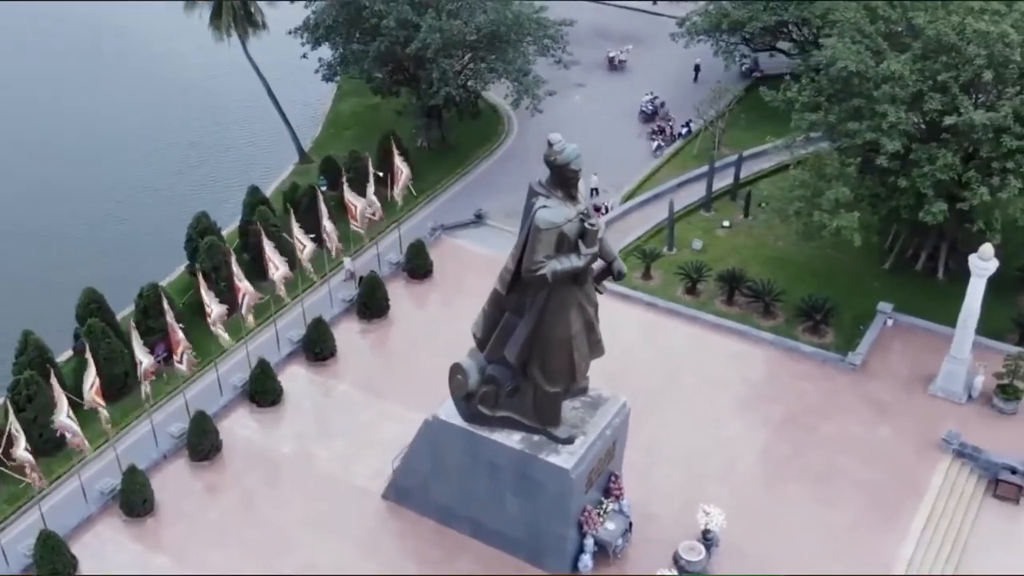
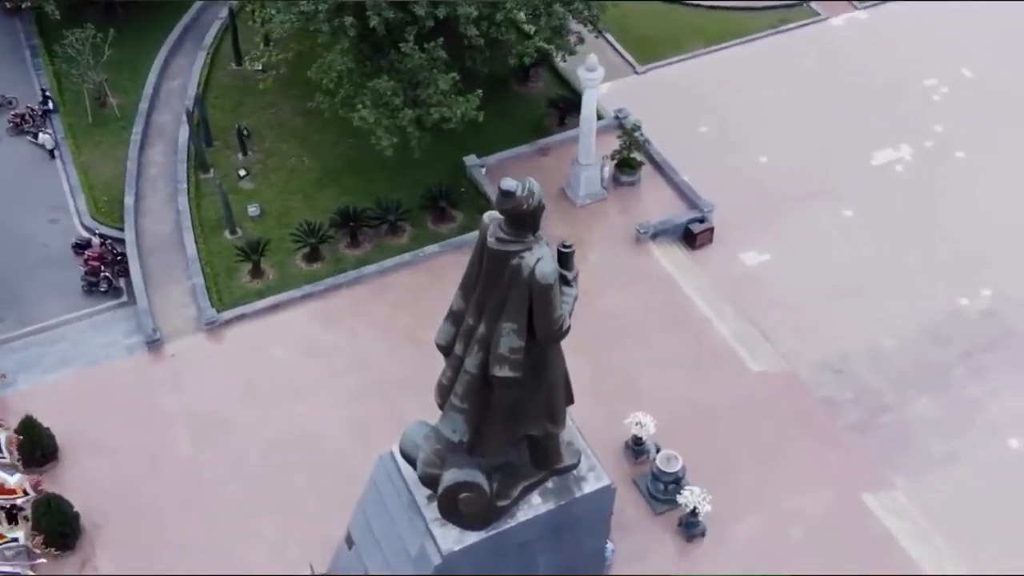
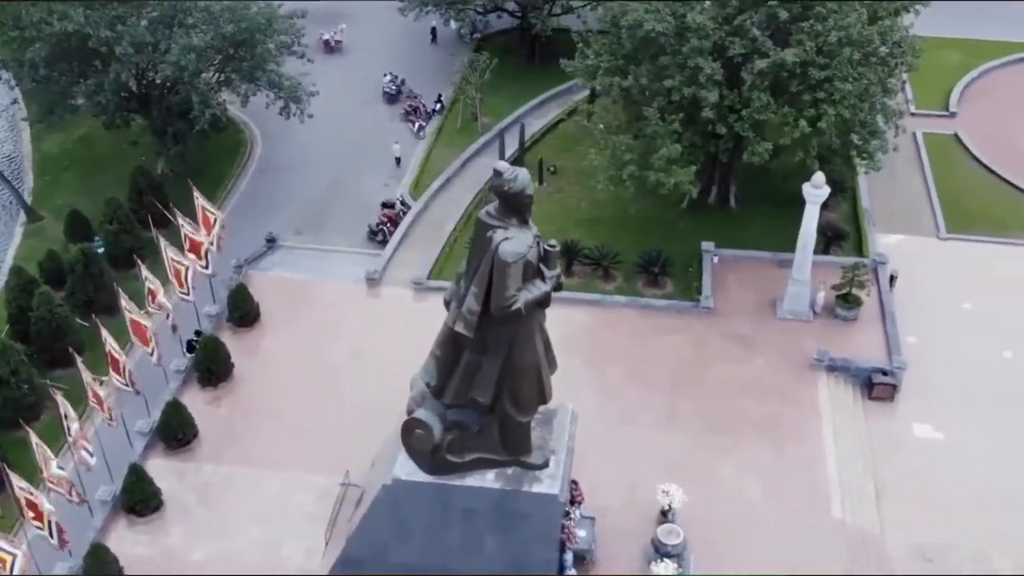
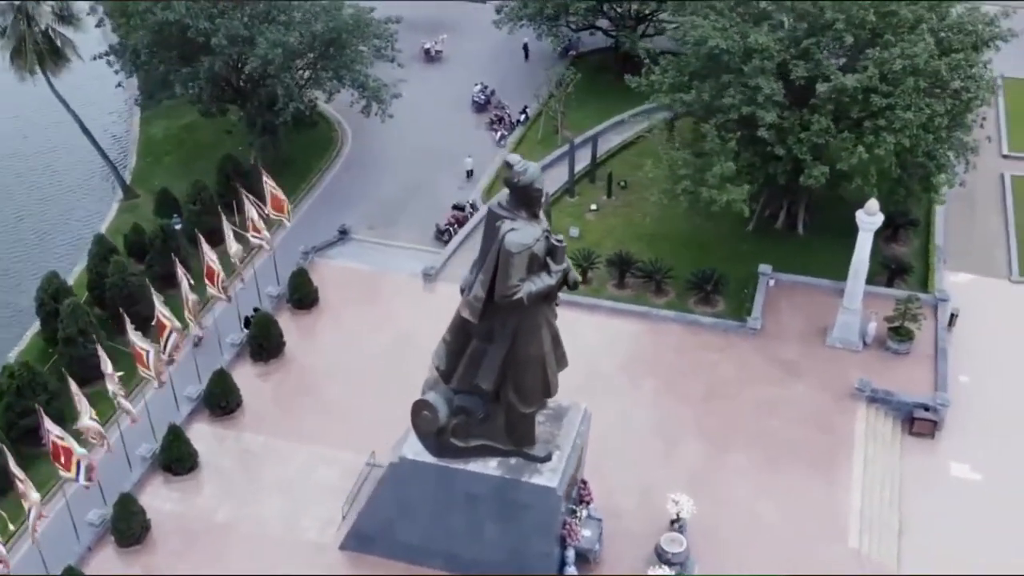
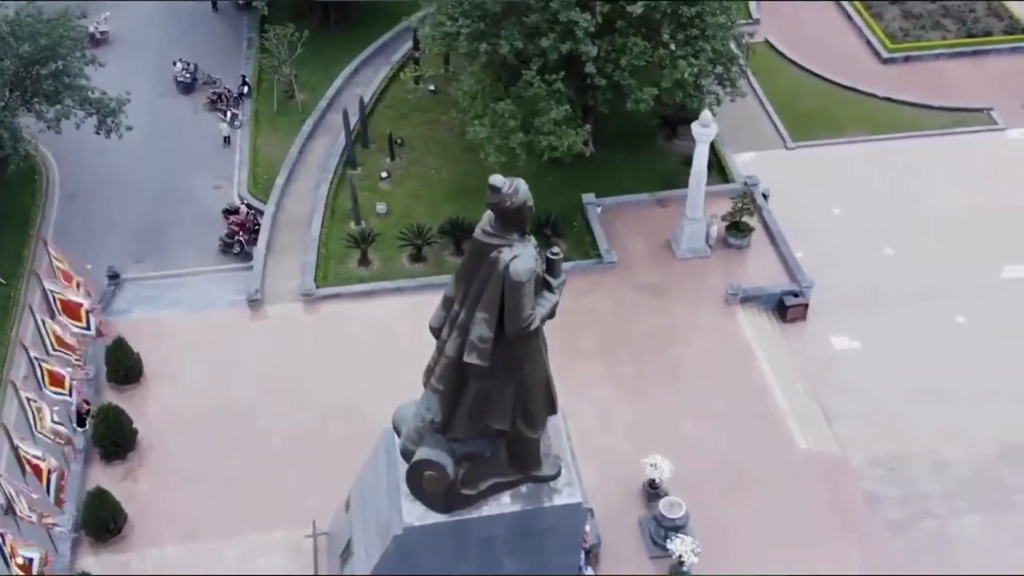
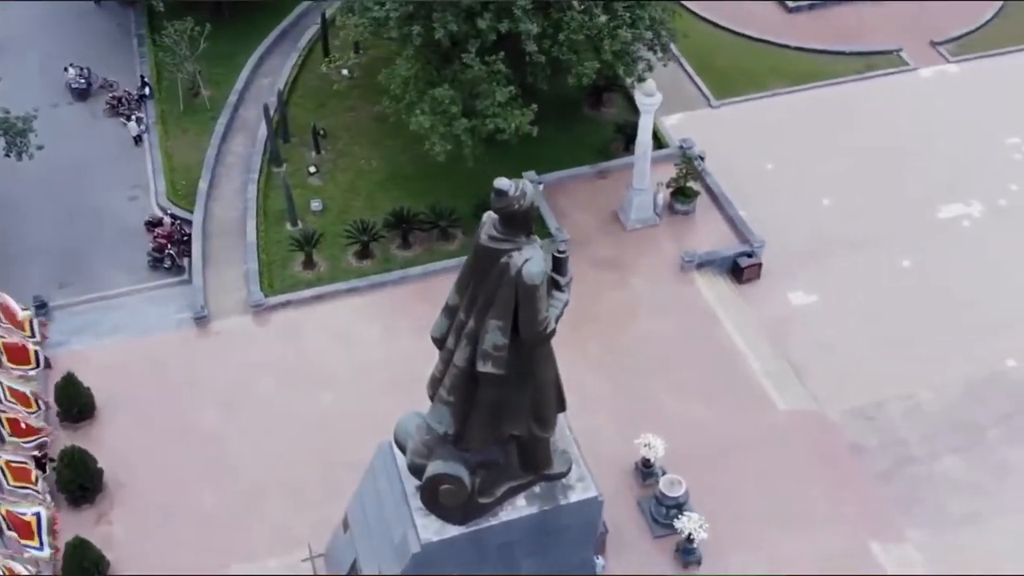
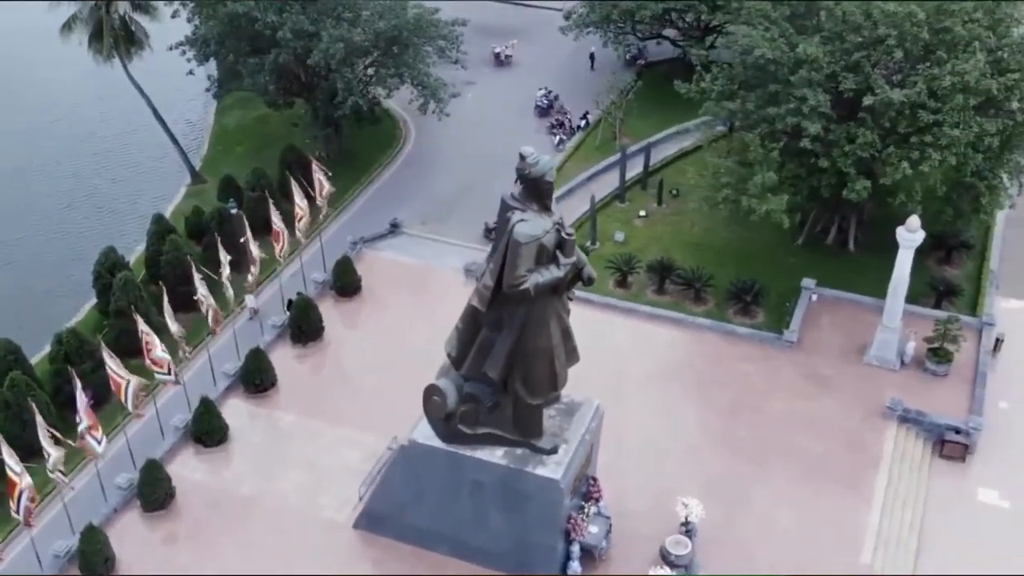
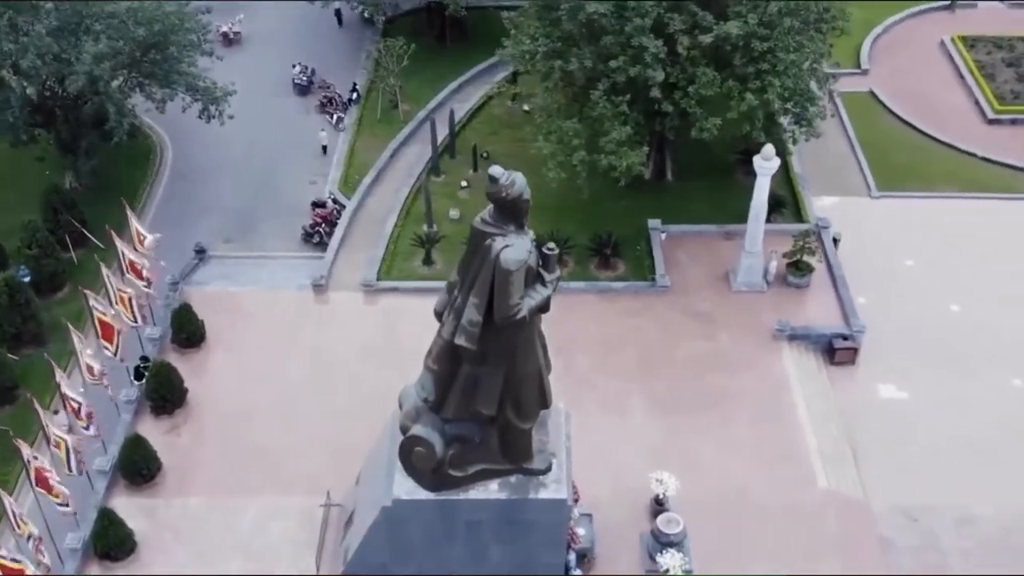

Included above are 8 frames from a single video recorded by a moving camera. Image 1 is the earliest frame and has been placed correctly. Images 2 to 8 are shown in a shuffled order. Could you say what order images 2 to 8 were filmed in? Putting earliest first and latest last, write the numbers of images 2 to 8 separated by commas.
7, 4, 3, 8, 5, 6, 2
